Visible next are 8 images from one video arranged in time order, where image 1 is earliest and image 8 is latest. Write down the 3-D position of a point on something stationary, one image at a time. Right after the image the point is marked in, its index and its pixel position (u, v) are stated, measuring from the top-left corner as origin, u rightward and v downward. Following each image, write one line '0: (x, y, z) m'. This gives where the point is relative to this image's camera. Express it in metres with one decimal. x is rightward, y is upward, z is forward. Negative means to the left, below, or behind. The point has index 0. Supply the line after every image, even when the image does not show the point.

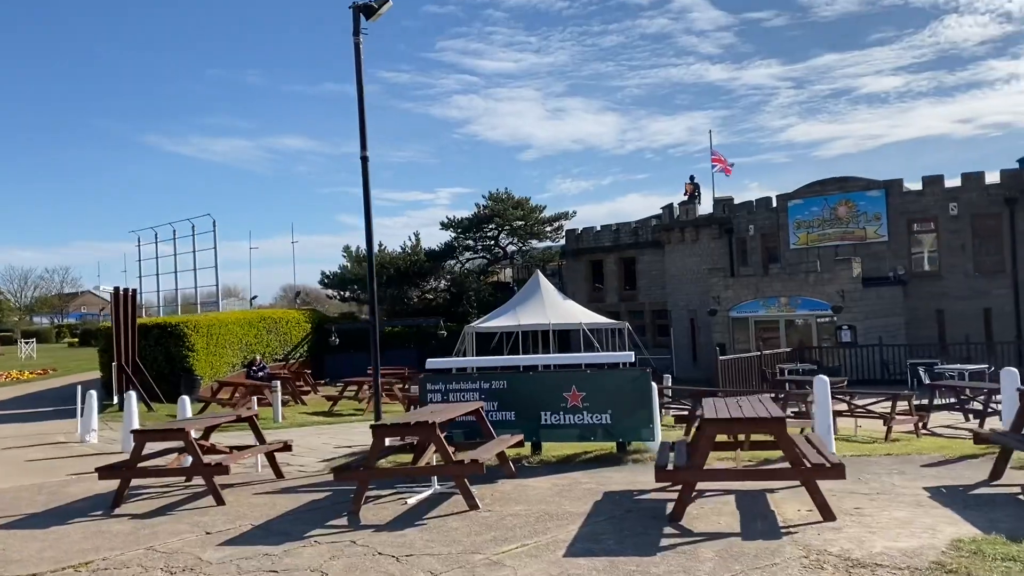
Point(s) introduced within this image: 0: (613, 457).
0: (+1.1, -1.9, +9.9) m
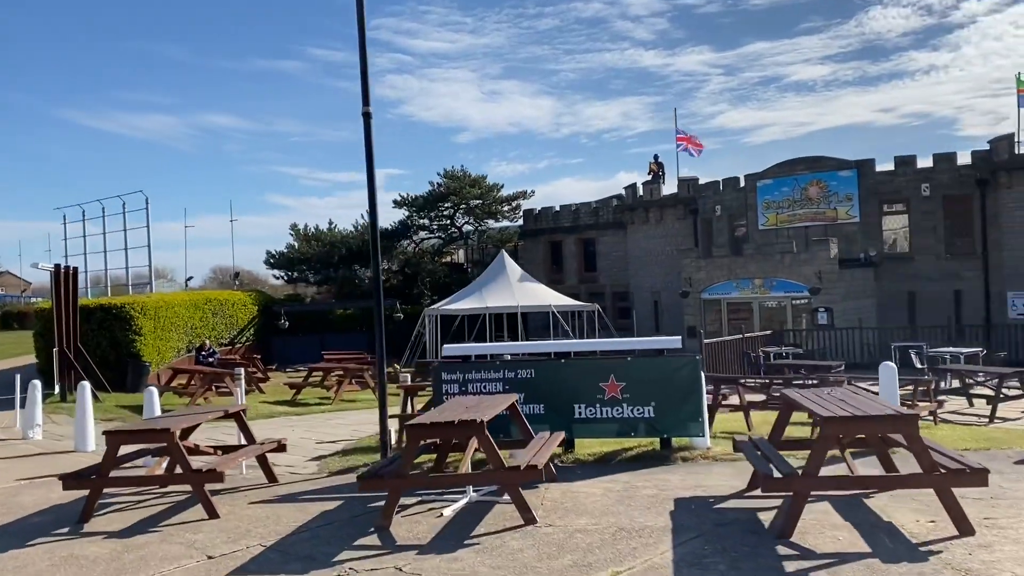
0: (+1.5, -1.7, +8.8) m
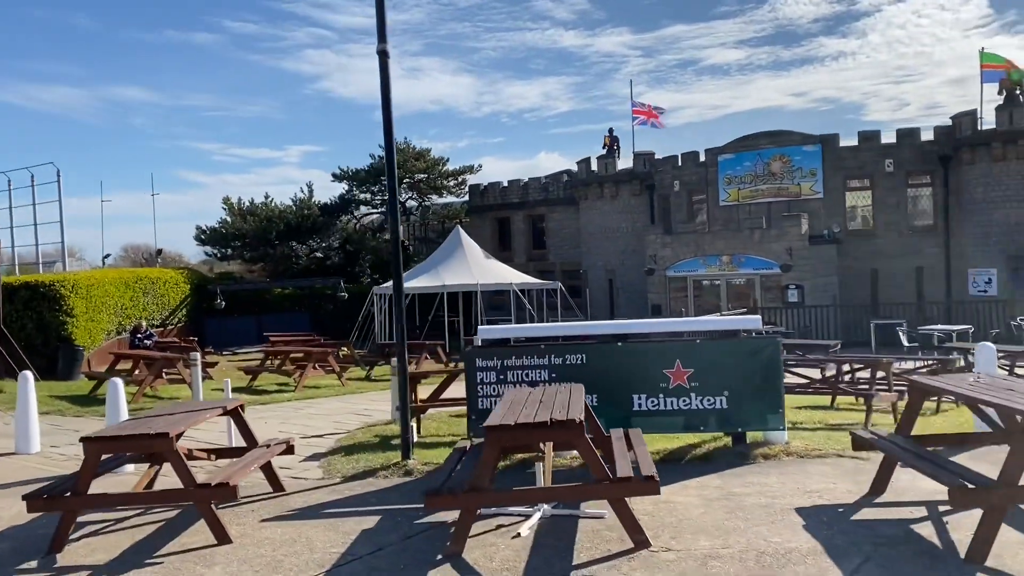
0: (+1.9, -1.4, +7.7) m
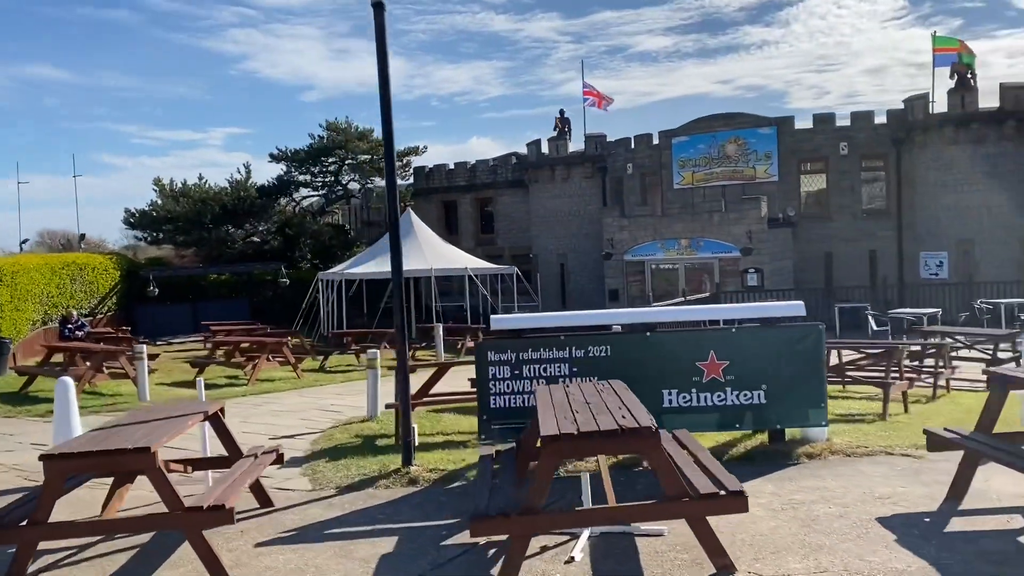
0: (+2.1, -1.3, +7.0) m
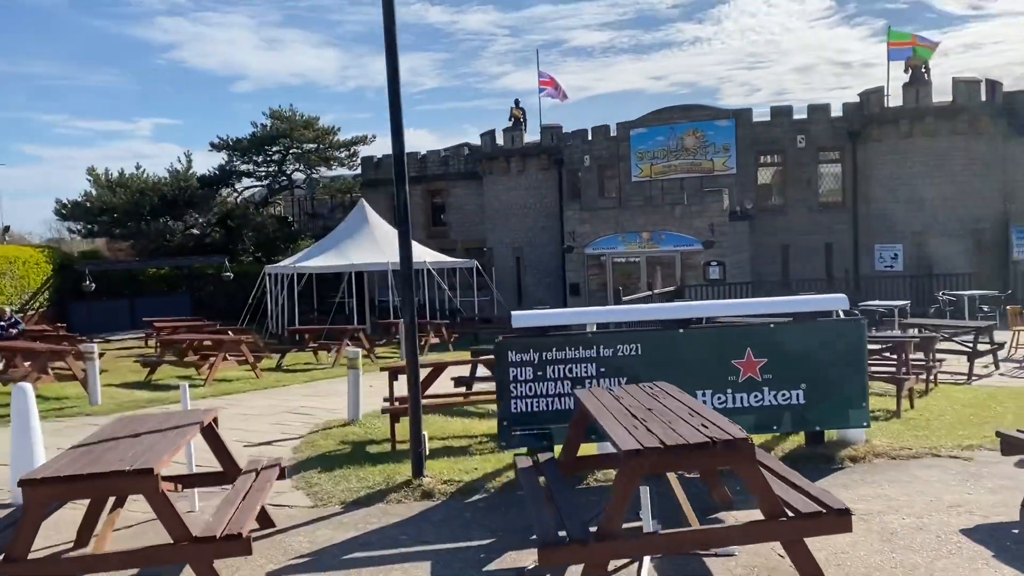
0: (+2.2, -1.2, +6.6) m
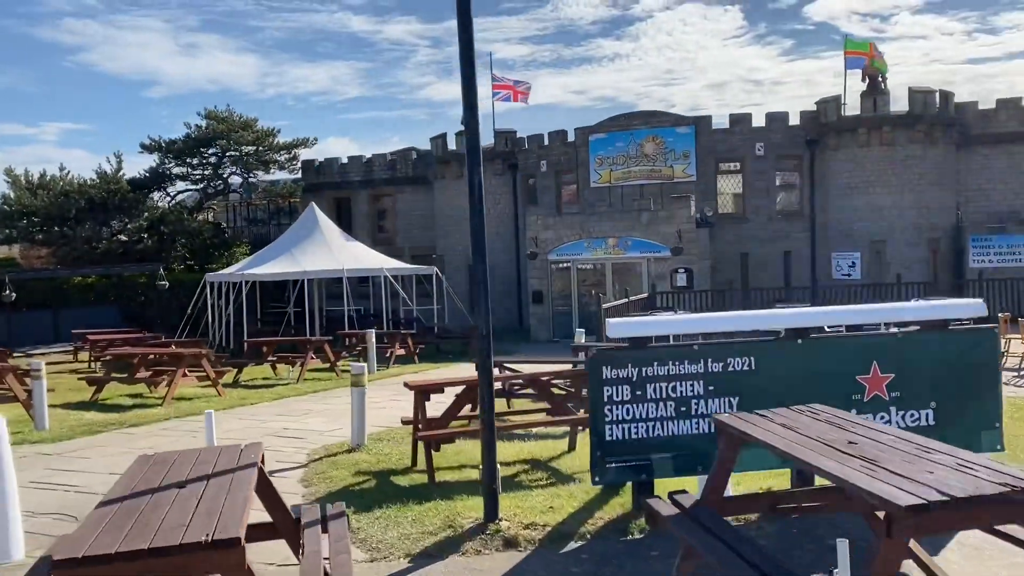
0: (+2.8, -1.3, +5.7) m
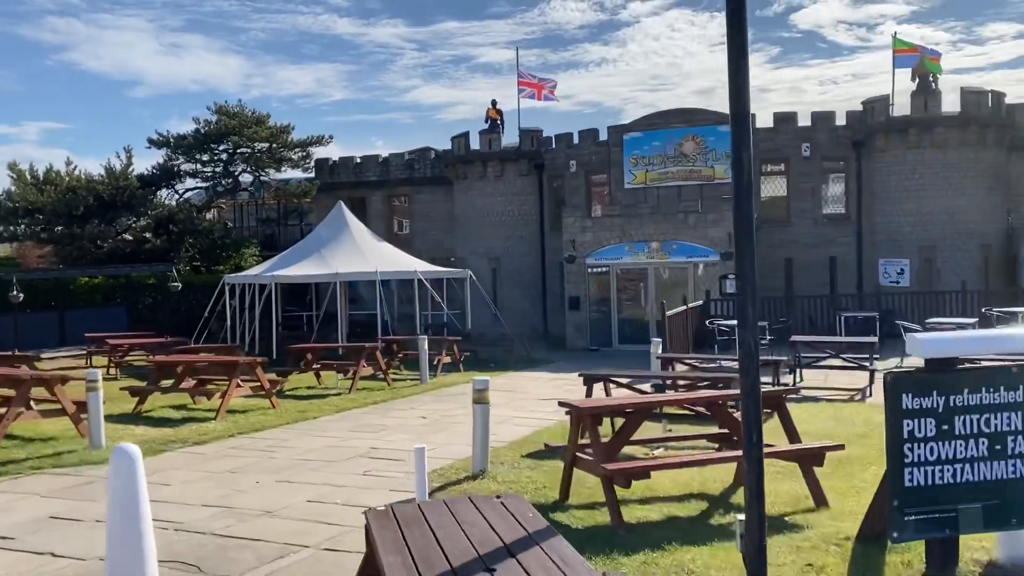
0: (+4.2, -1.3, +4.6) m
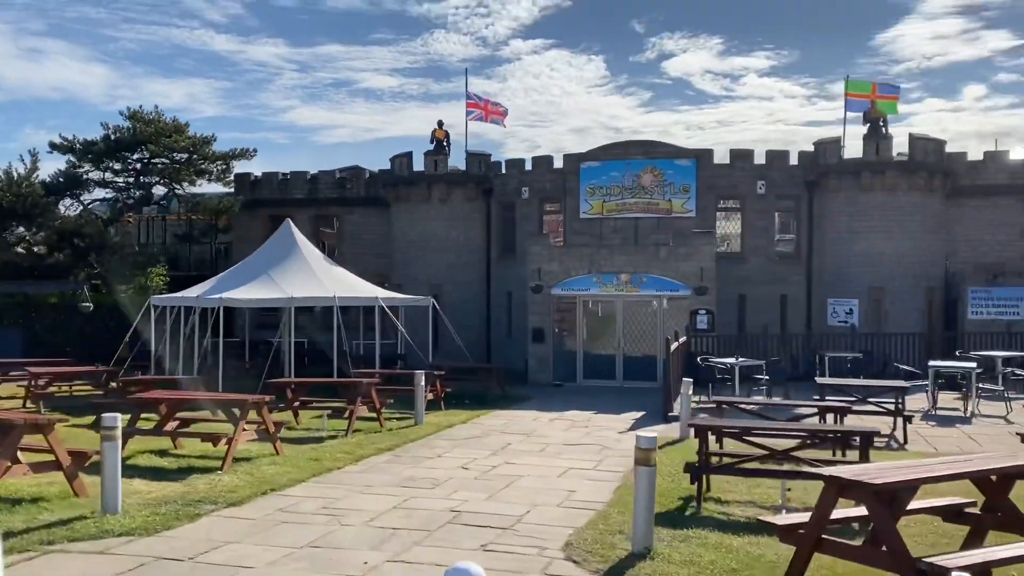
0: (+5.9, -1.6, +3.9) m
